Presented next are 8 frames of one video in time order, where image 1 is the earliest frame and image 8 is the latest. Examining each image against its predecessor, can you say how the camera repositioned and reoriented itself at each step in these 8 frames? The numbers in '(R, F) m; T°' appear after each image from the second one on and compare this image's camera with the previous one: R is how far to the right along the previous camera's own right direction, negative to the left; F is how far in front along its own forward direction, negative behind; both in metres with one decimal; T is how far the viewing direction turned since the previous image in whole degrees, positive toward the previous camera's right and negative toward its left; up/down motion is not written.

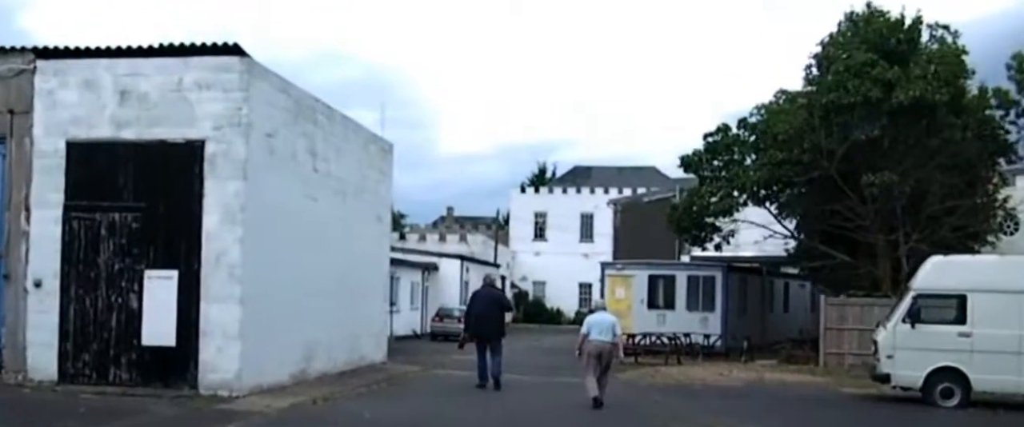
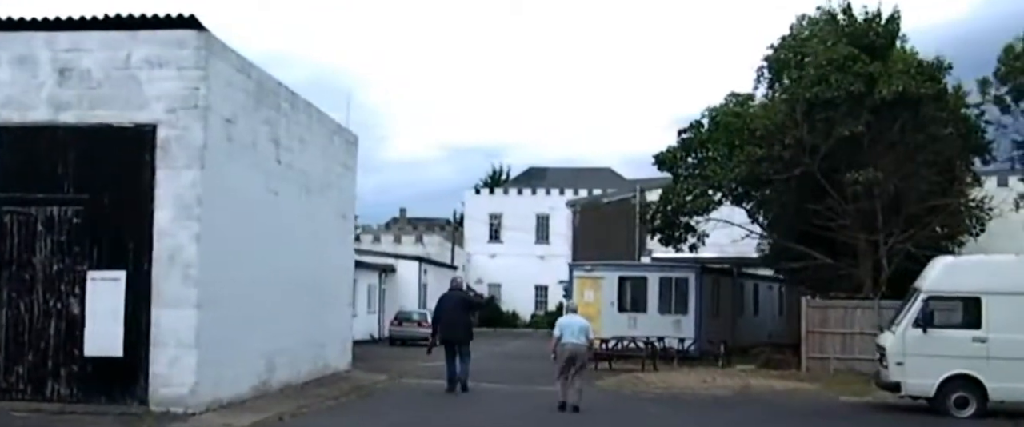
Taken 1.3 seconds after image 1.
(-0.5, +1.5) m; +3°
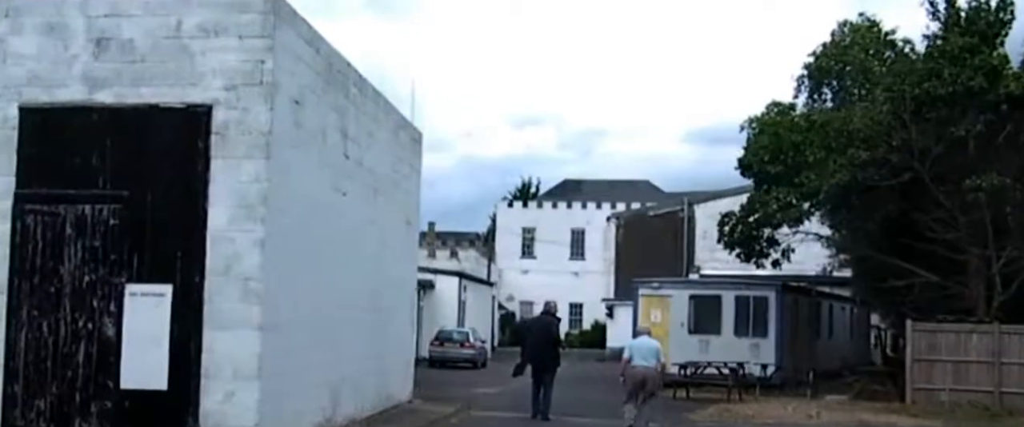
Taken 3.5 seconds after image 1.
(-1.1, +2.6) m; -1°
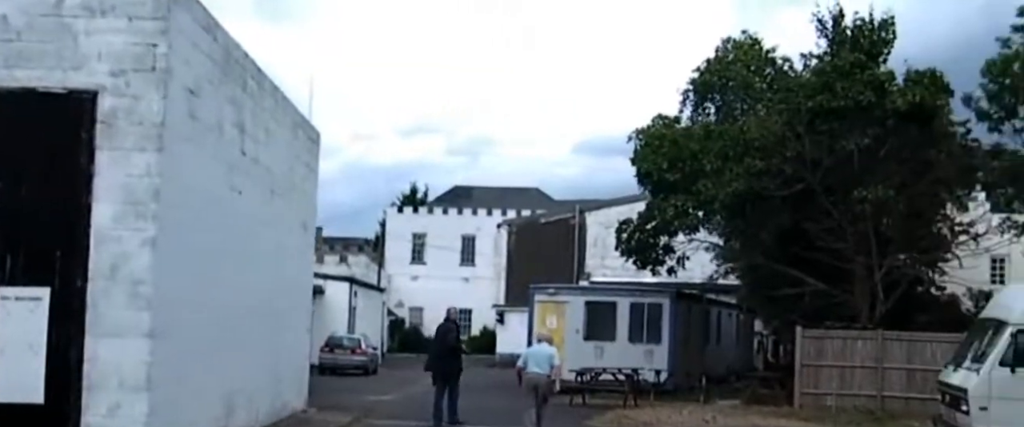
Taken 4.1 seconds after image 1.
(-0.2, +0.5) m; +6°
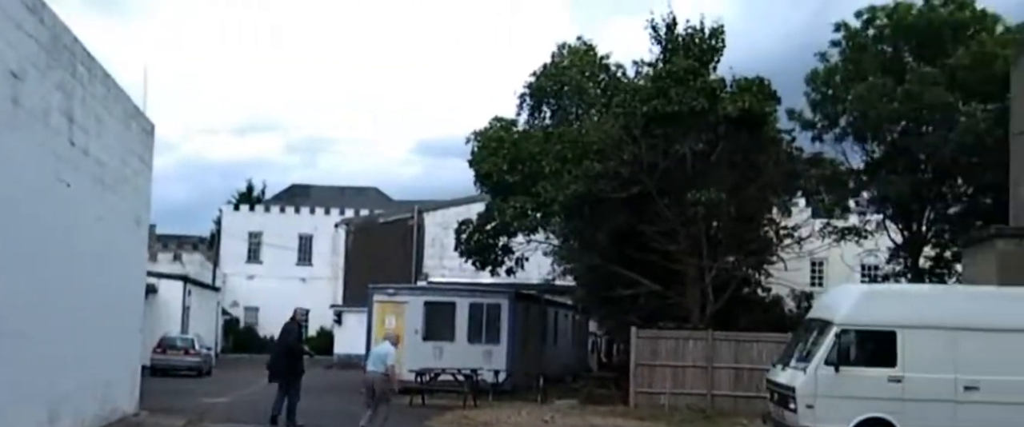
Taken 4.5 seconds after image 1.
(-0.1, +0.1) m; +8°
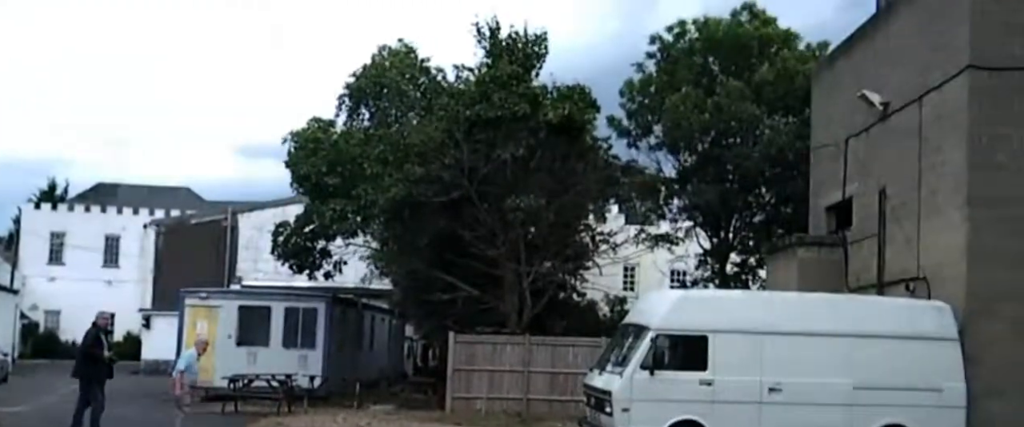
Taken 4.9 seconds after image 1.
(0.0, +0.1) m; +9°
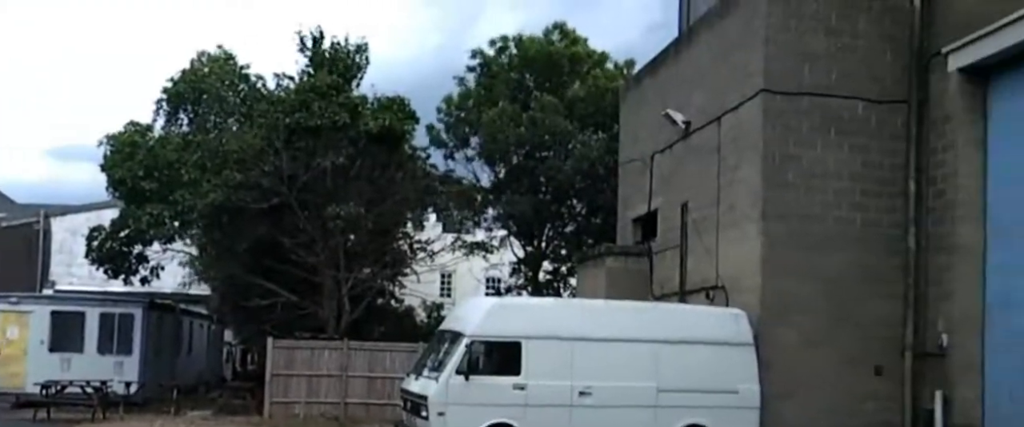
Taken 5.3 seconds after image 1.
(0.0, -0.5) m; +9°
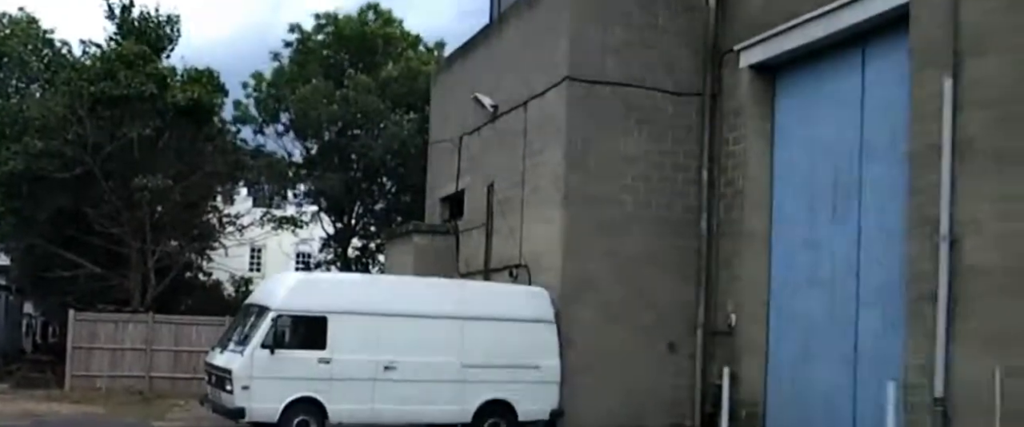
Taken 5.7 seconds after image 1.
(0.0, -0.5) m; +10°
